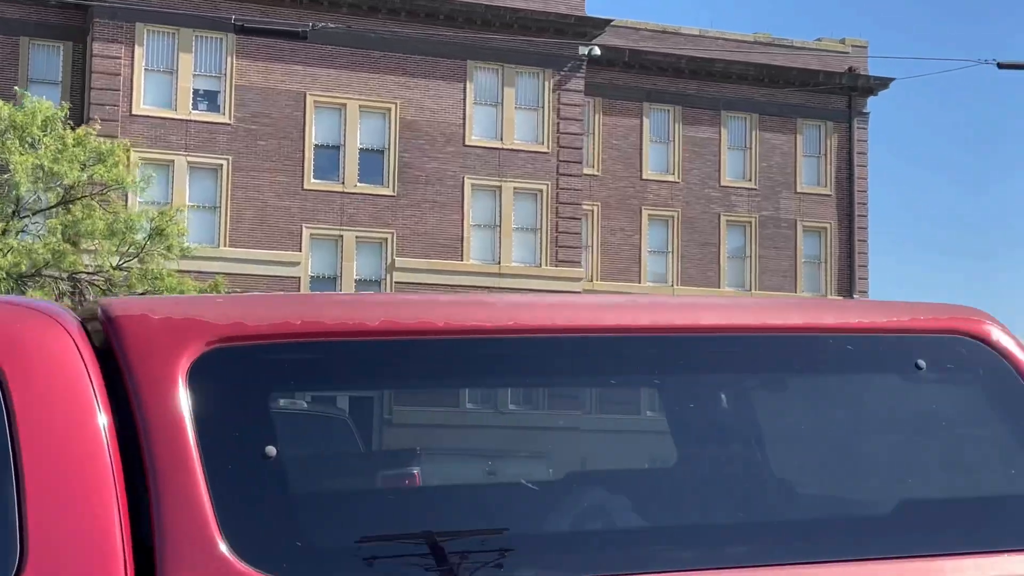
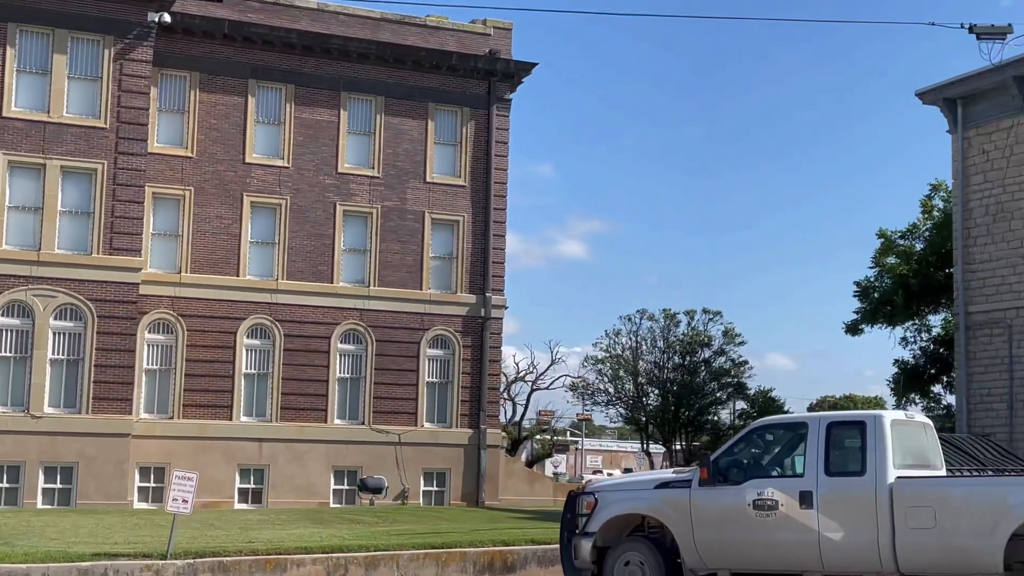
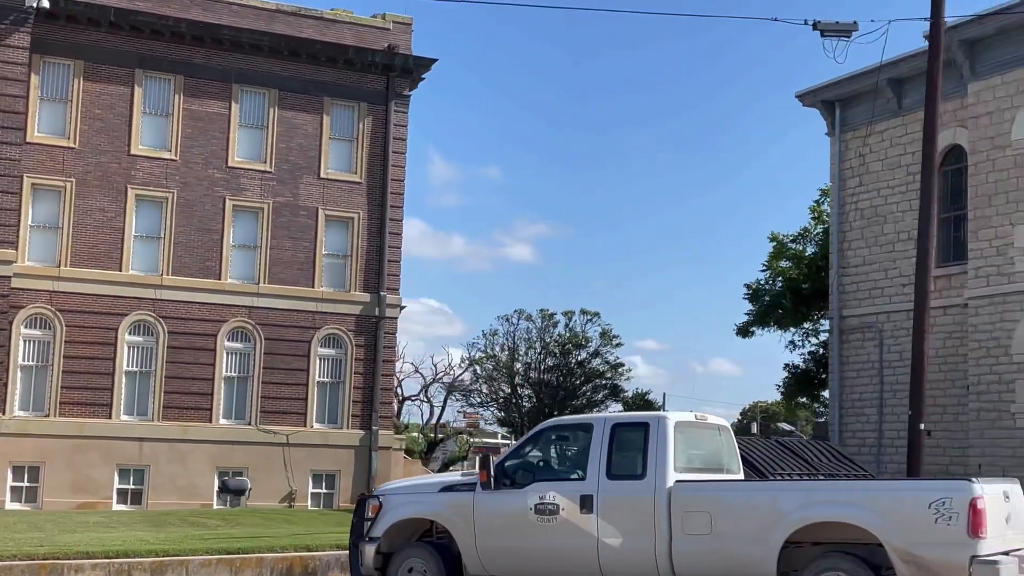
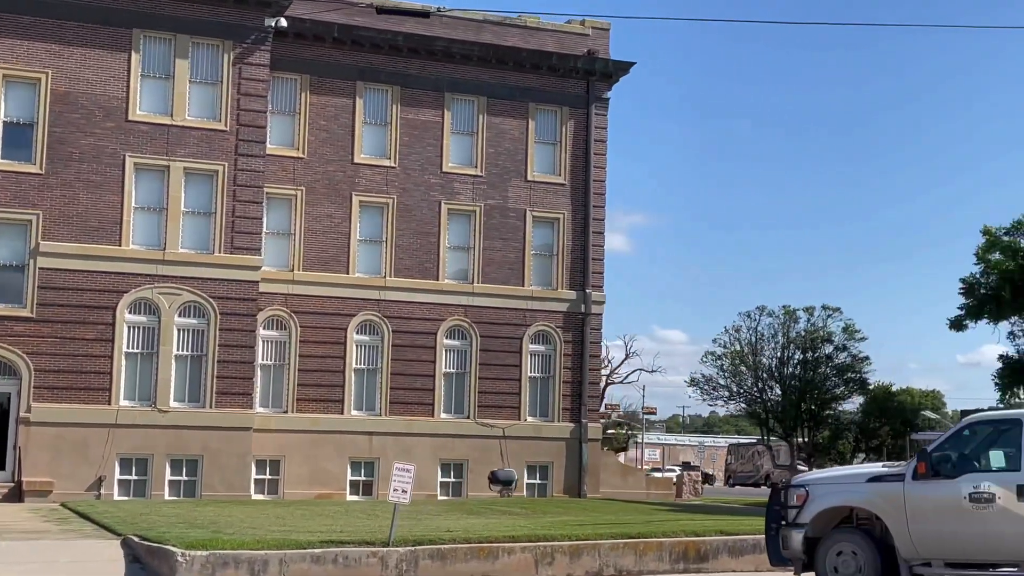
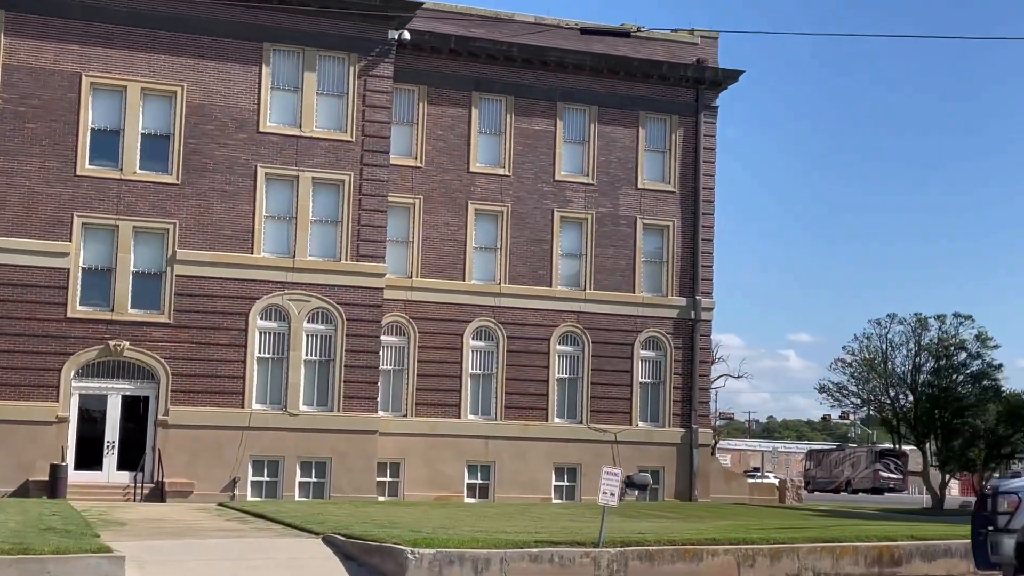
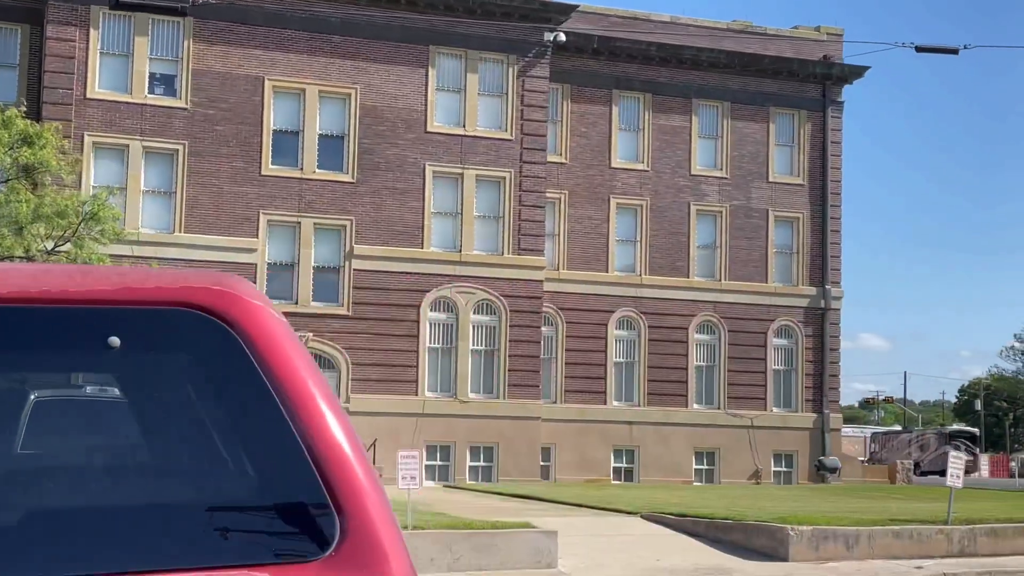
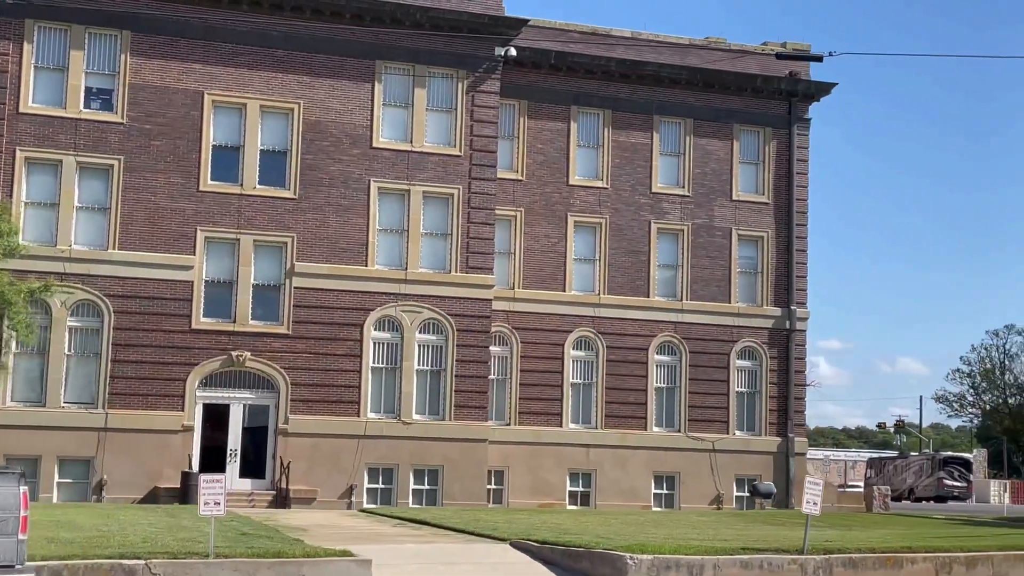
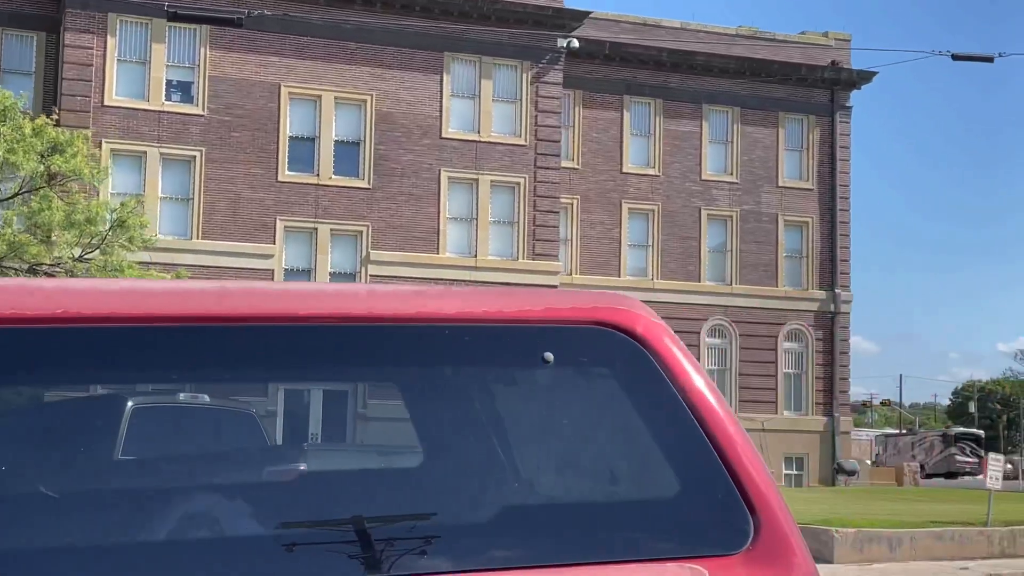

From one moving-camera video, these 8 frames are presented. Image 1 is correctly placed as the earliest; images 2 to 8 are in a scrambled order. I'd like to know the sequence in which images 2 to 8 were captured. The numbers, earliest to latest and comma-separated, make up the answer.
8, 6, 7, 5, 4, 2, 3
